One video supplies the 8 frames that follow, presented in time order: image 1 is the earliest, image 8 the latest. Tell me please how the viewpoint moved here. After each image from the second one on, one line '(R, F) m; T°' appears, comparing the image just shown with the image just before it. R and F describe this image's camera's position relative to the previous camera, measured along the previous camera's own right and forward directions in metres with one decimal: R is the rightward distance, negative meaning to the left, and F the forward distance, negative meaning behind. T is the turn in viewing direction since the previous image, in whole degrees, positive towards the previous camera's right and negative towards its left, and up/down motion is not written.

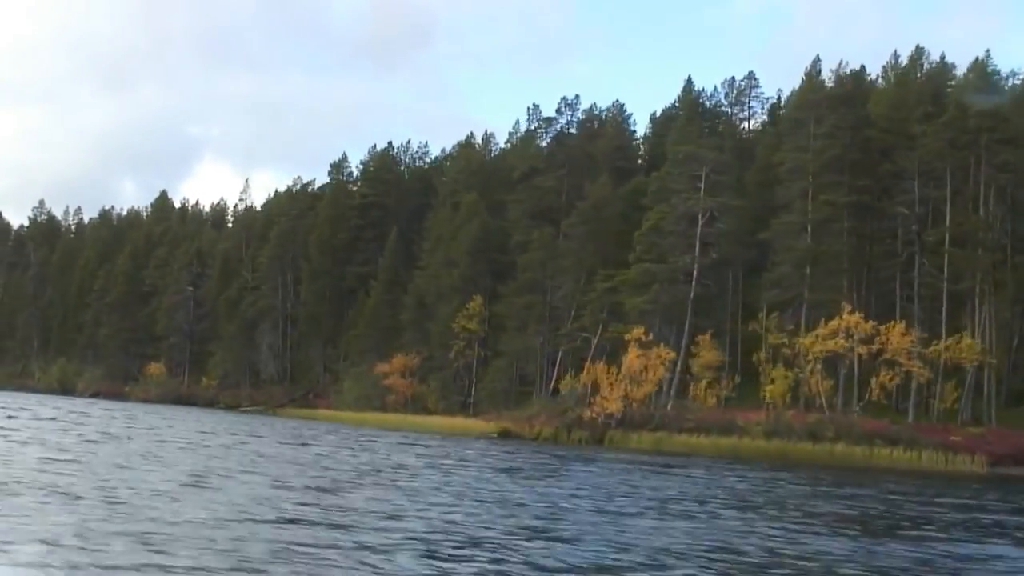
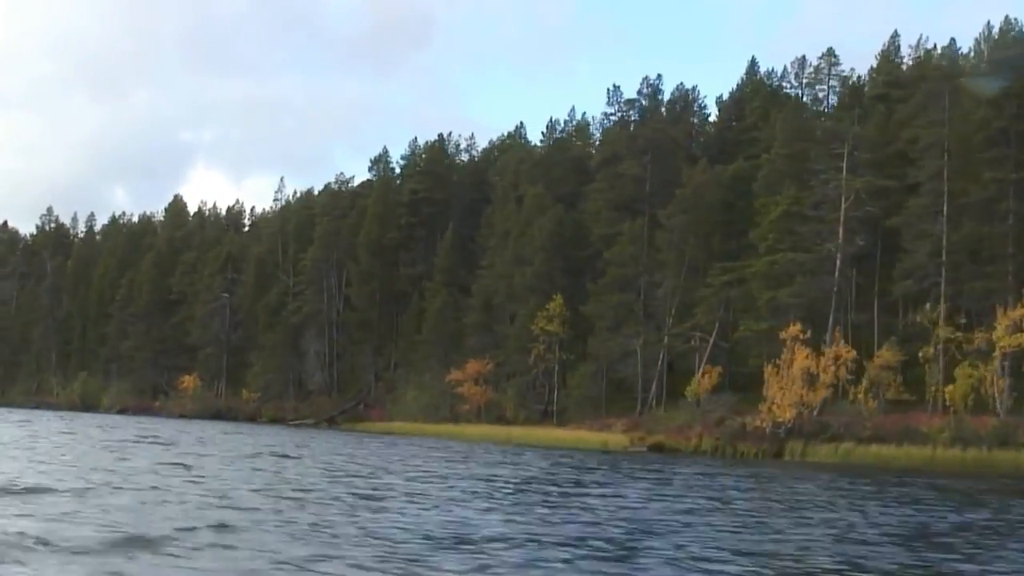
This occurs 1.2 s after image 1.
(-10.3, +5.5) m; 0°
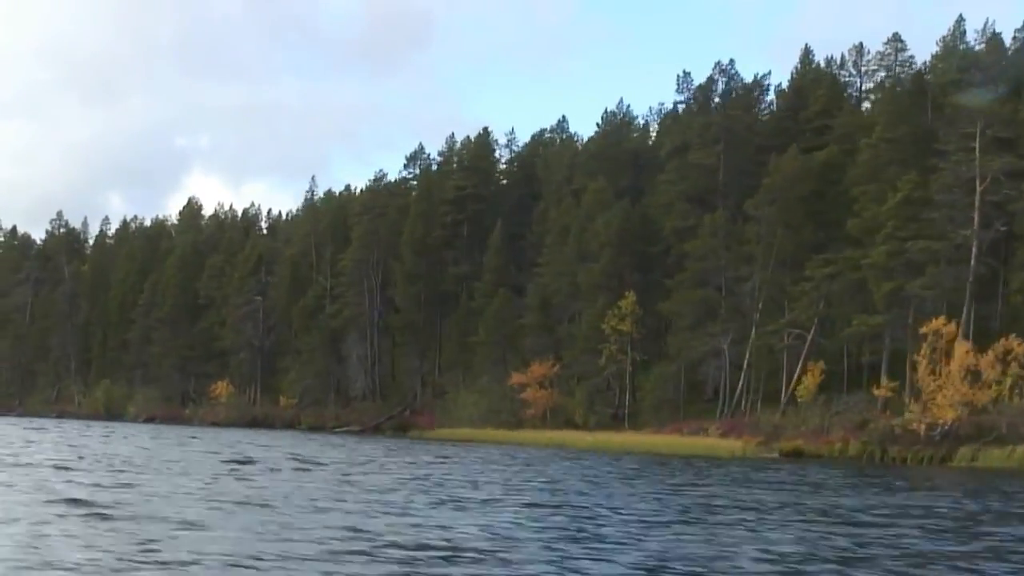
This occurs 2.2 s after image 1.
(-7.9, +3.4) m; 0°
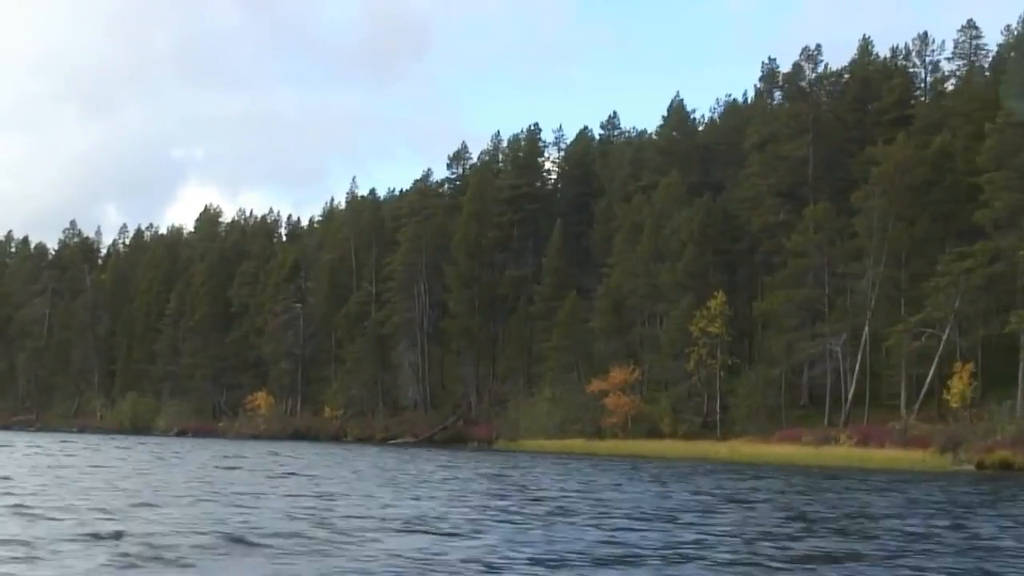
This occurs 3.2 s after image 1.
(-8.9, +3.9) m; 0°
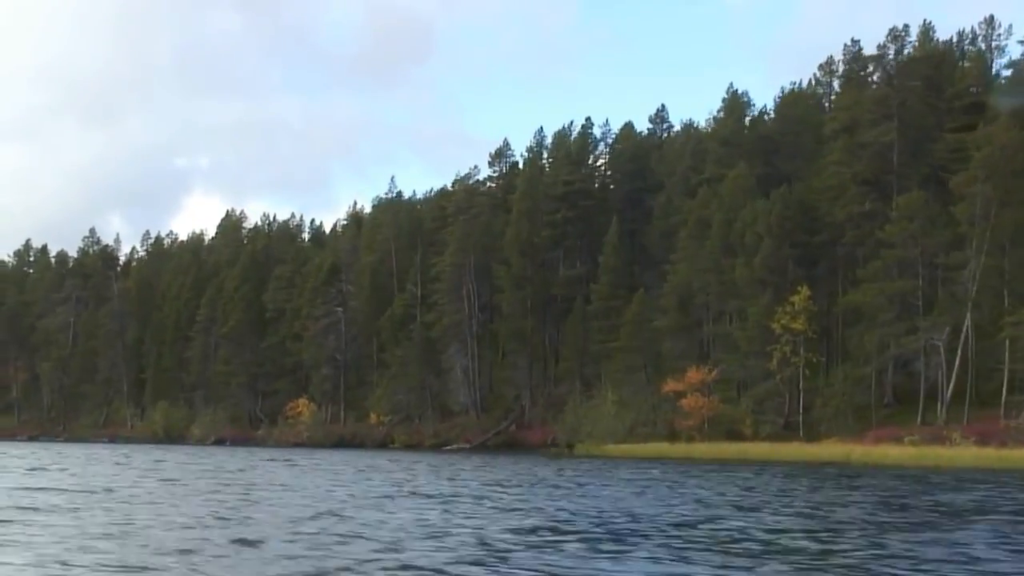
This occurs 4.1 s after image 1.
(-7.1, +2.4) m; 0°
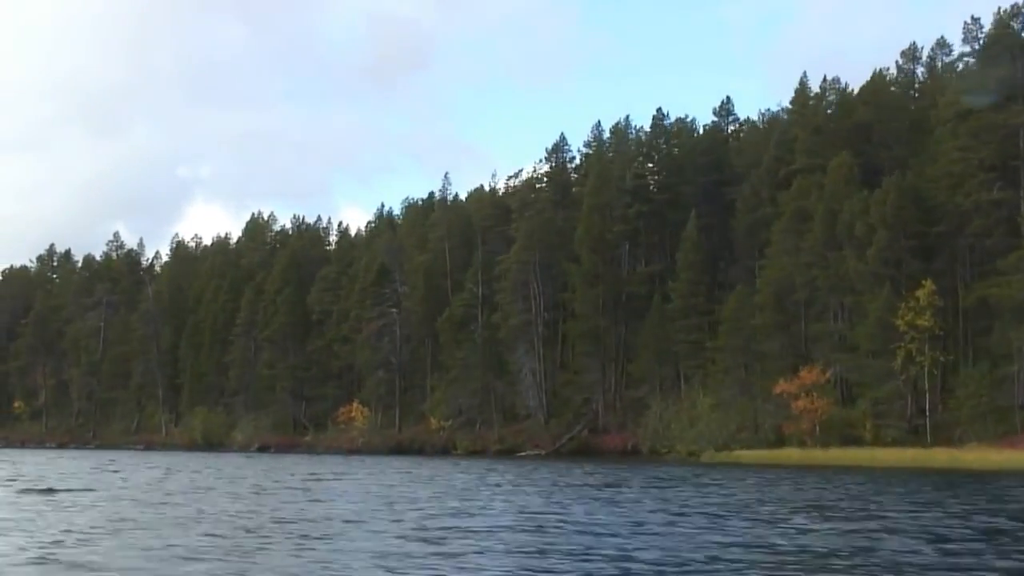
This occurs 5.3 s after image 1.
(-9.2, +3.8) m; 0°
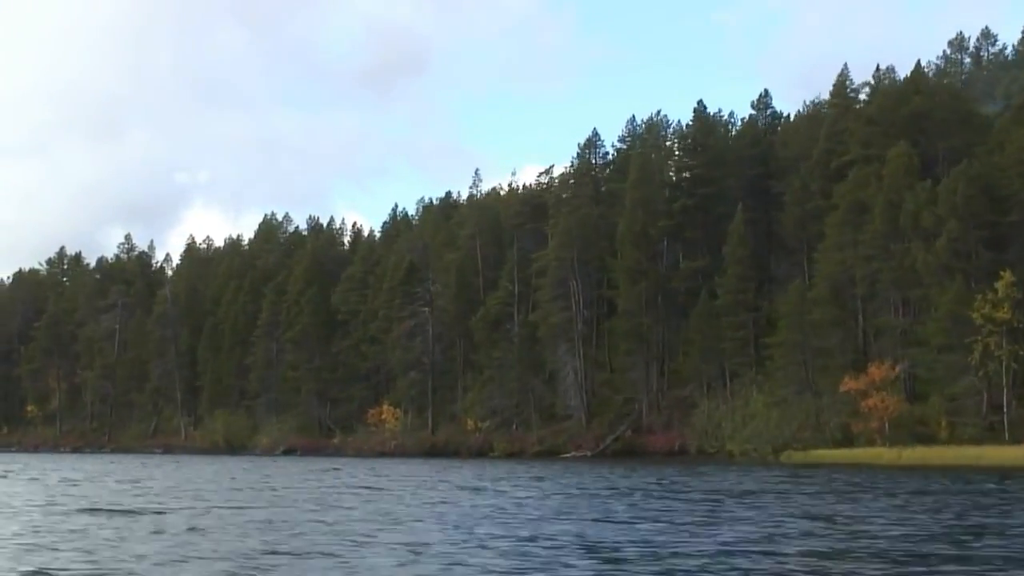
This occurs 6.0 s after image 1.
(-5.5, +2.0) m; 0°
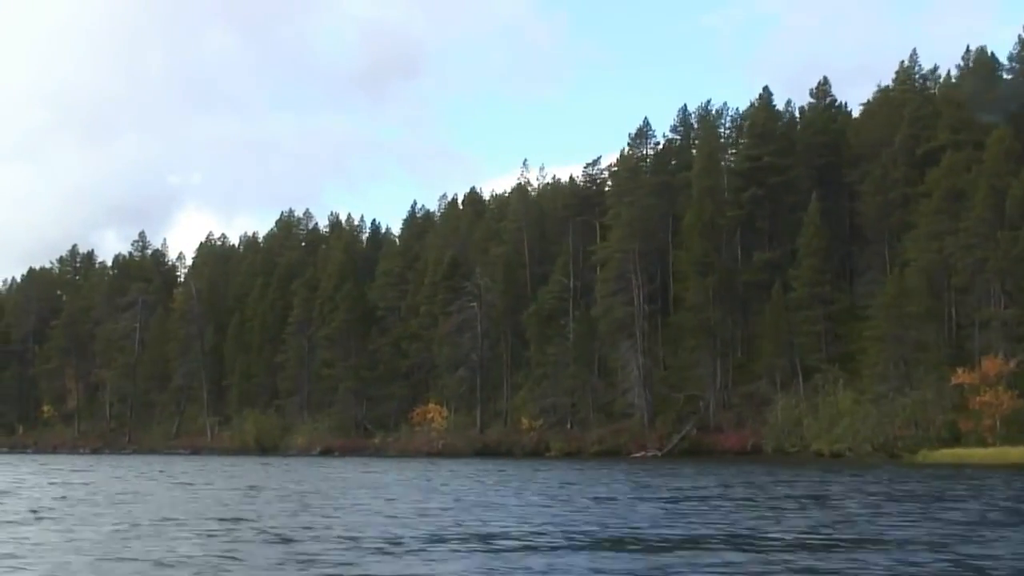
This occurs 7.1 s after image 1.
(-8.2, +3.3) m; 0°
